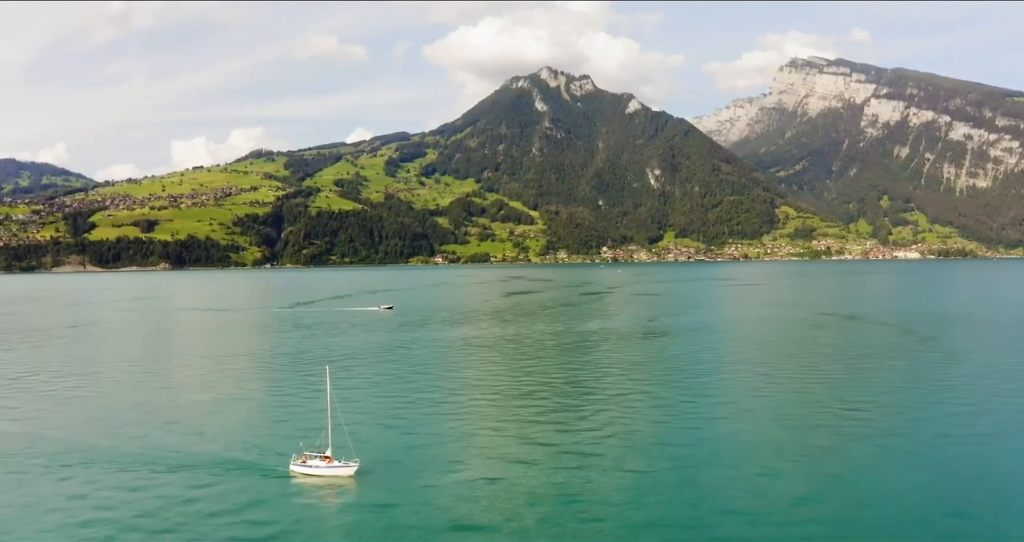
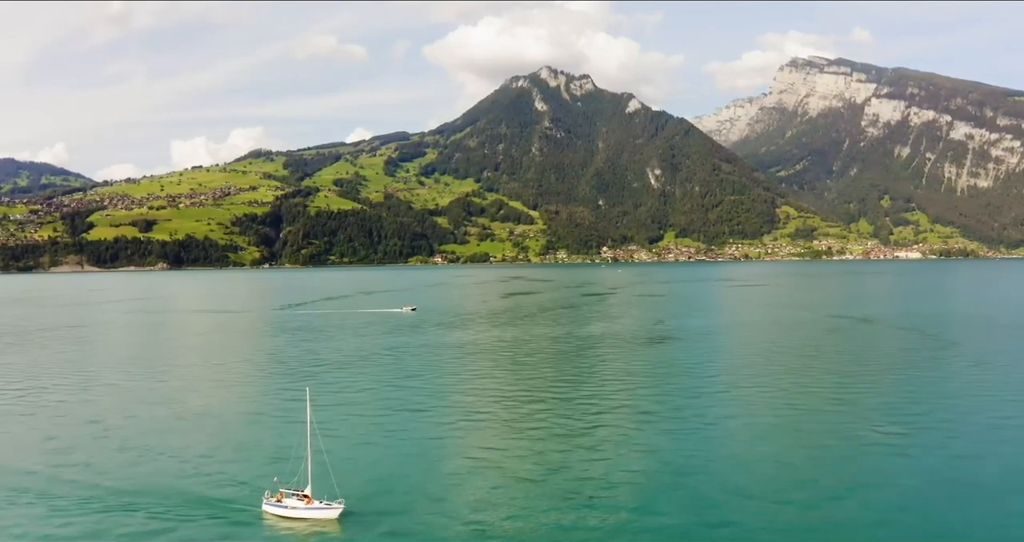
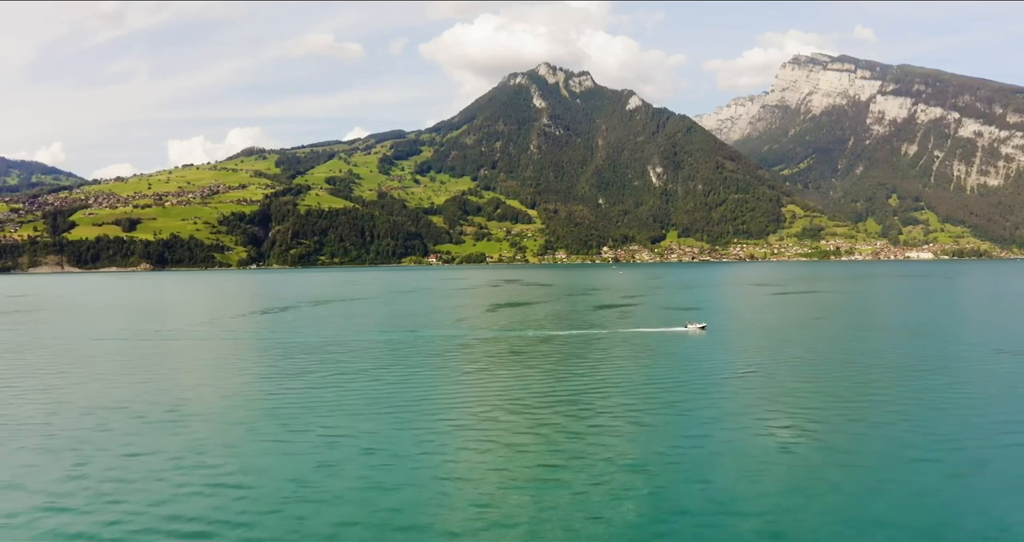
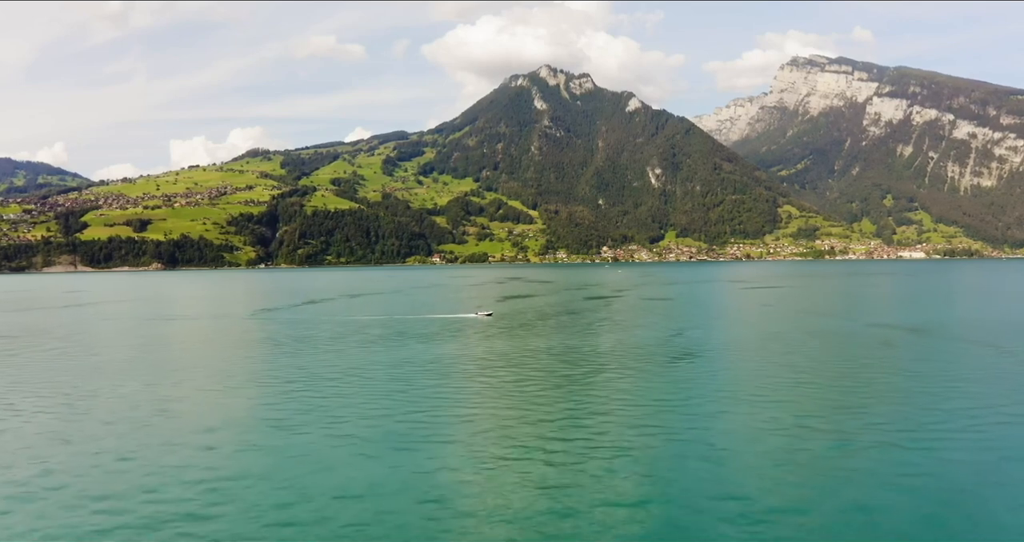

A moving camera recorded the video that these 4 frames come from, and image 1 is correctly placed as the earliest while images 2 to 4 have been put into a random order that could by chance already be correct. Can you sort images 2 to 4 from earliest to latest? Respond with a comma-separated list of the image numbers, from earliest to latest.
2, 4, 3
